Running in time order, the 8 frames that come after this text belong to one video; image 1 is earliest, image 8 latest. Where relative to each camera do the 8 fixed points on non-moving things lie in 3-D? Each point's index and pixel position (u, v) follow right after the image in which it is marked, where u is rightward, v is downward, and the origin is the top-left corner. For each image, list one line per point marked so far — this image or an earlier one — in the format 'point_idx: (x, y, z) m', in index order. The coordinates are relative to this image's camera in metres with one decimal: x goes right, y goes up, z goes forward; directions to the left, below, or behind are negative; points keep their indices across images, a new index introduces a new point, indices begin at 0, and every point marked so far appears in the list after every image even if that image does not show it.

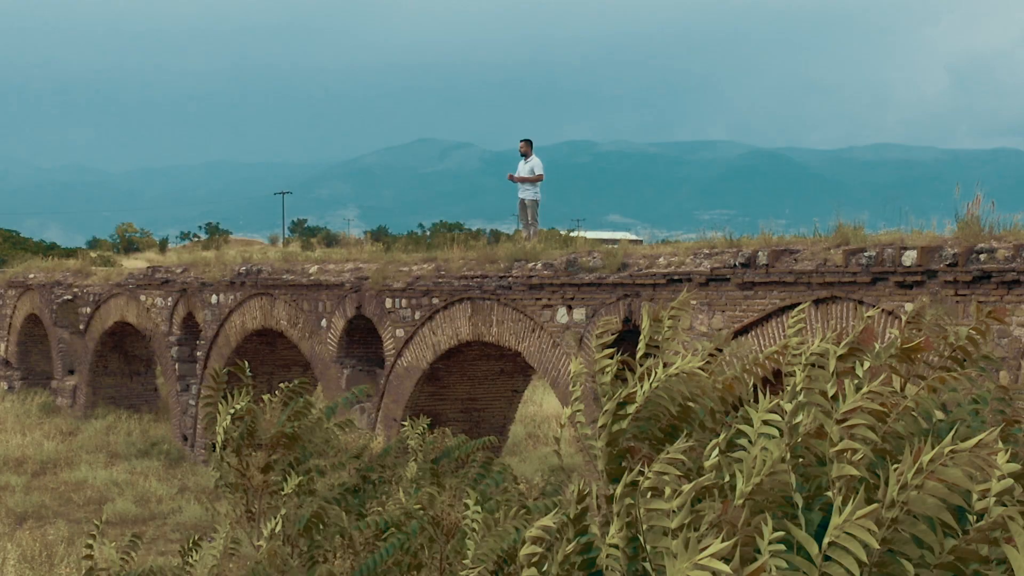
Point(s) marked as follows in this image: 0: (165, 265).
0: (-2.9, +0.2, +16.0) m
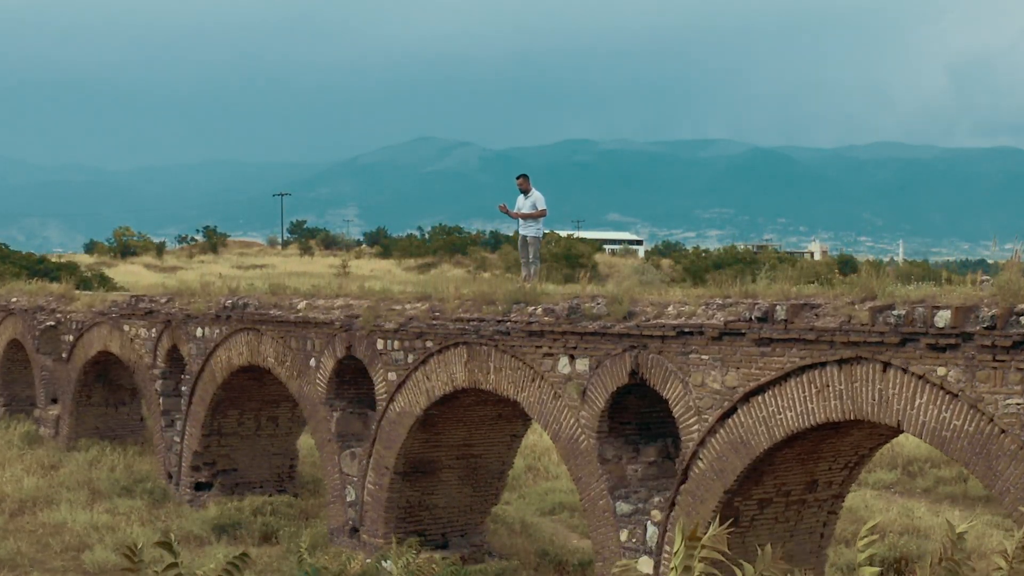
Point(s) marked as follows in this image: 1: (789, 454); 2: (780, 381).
0: (-2.9, 0.0, +15.4) m
1: (+1.2, -0.7, +8.5) m
2: (+1.1, -0.4, +8.2) m
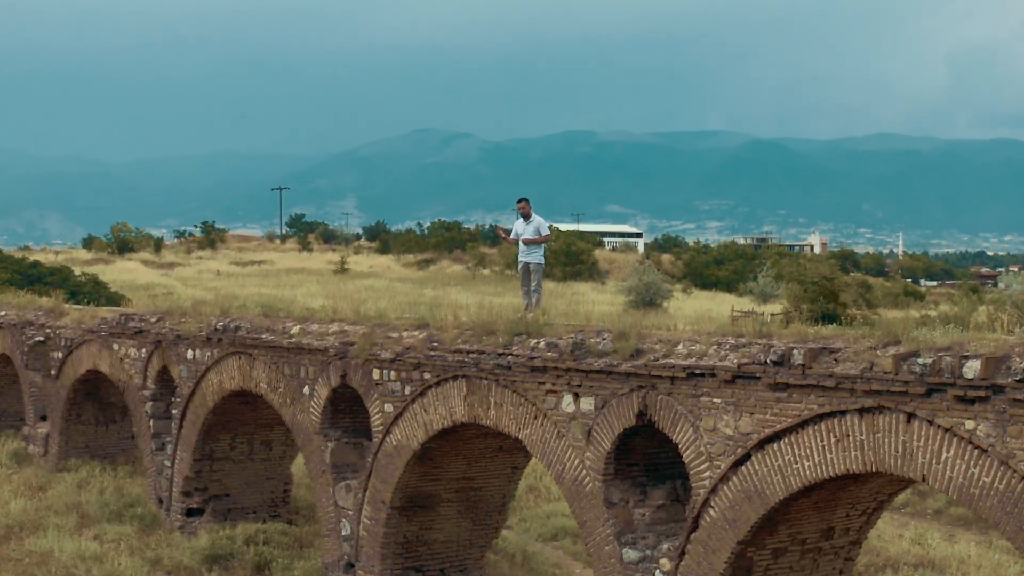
0: (-2.9, -0.2, +15.0) m
1: (+1.2, -0.9, +8.1) m
2: (+1.2, -0.6, +7.7) m
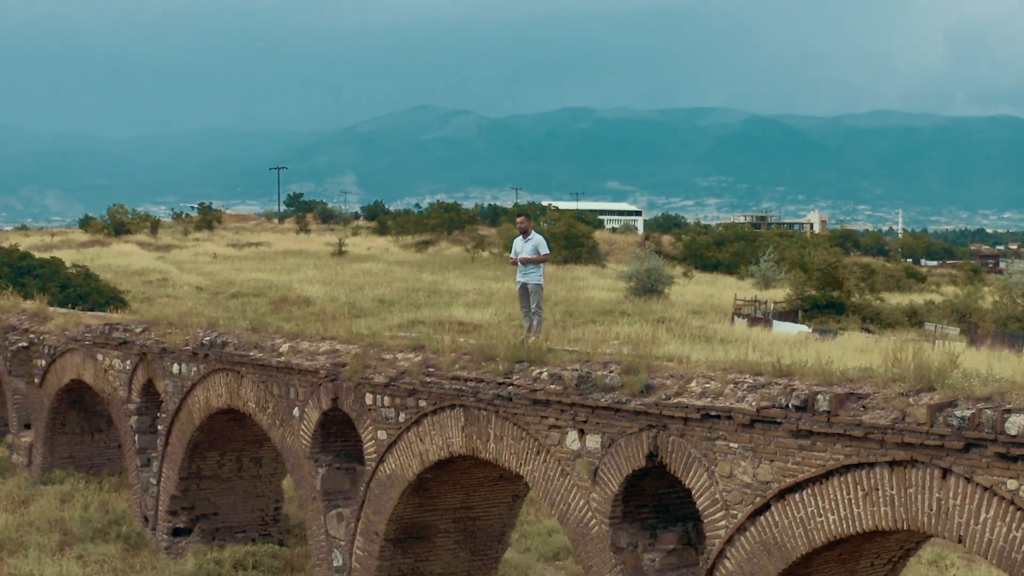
0: (-2.9, -0.2, +14.4) m
1: (+1.2, -1.1, +7.5) m
2: (+1.2, -0.7, +7.1) m
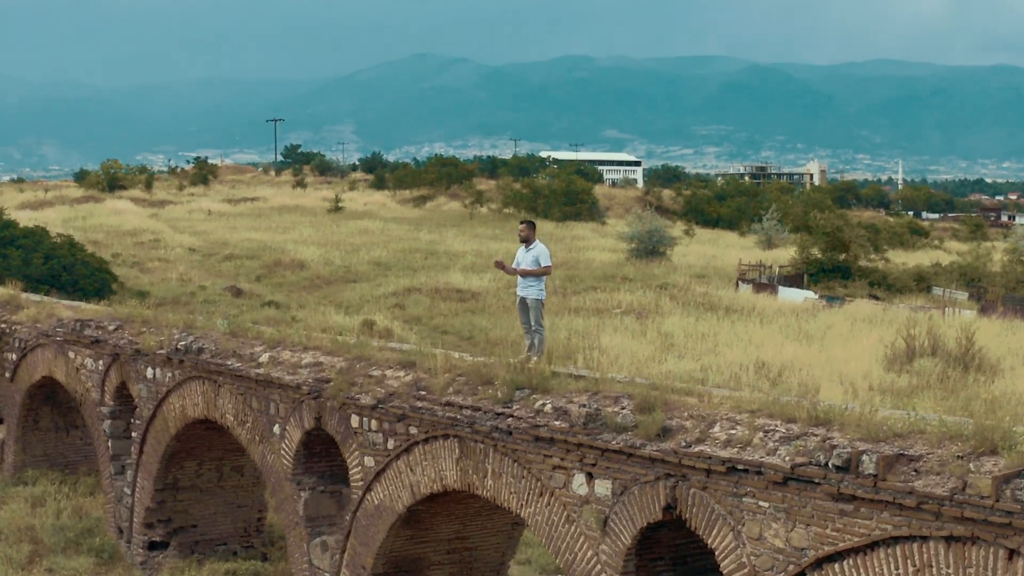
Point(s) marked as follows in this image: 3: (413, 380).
0: (-2.9, -0.2, +13.5) m
1: (+1.2, -1.2, +6.6) m
2: (+1.2, -0.9, +6.3) m
3: (-0.5, -0.4, +9.2) m
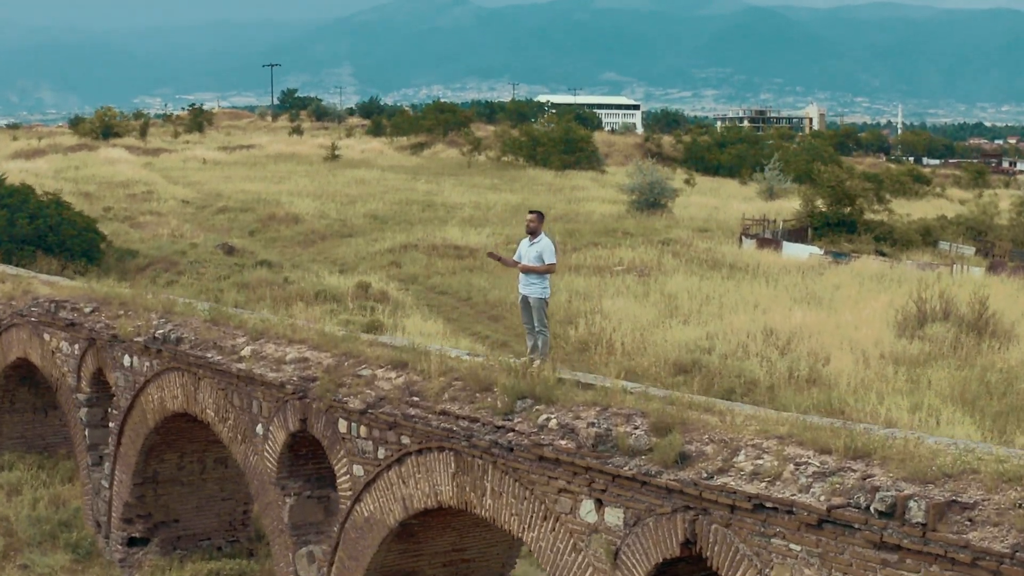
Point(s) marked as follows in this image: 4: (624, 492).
0: (-2.9, -0.1, +12.7) m
1: (+1.2, -1.2, +5.9) m
2: (+1.2, -0.9, +5.6) m
3: (-0.5, -0.4, +8.5) m
4: (+0.4, -0.7, +6.8) m
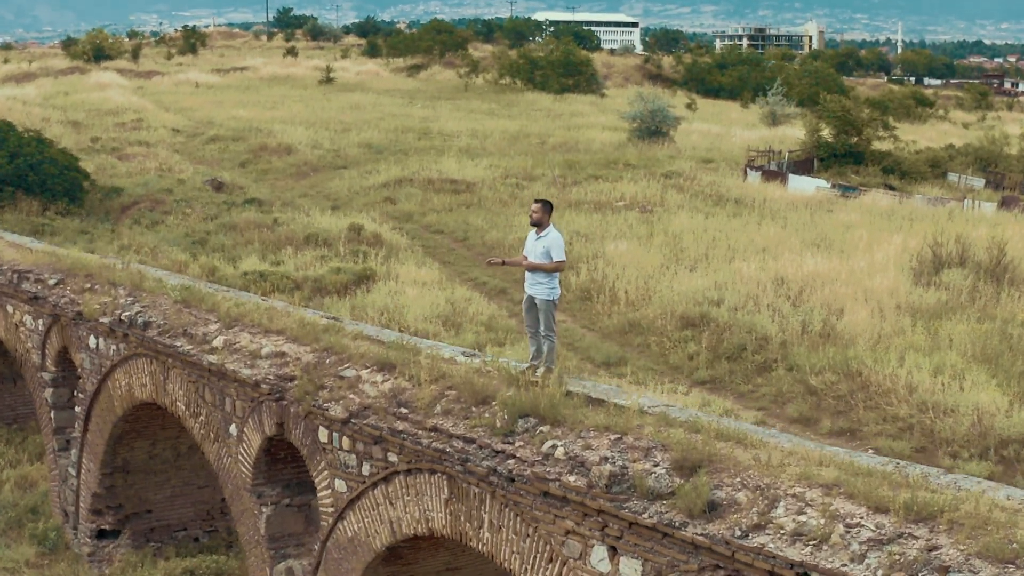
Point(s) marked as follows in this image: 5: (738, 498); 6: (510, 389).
0: (-2.9, +0.1, +11.8) m
1: (+1.3, -1.3, +5.0) m
2: (+1.2, -1.0, +4.7) m
3: (-0.5, -0.4, +7.6) m
4: (+0.4, -0.8, +5.9) m
5: (+0.7, -0.6, +5.7) m
6: (0.0, -0.3, +7.2) m
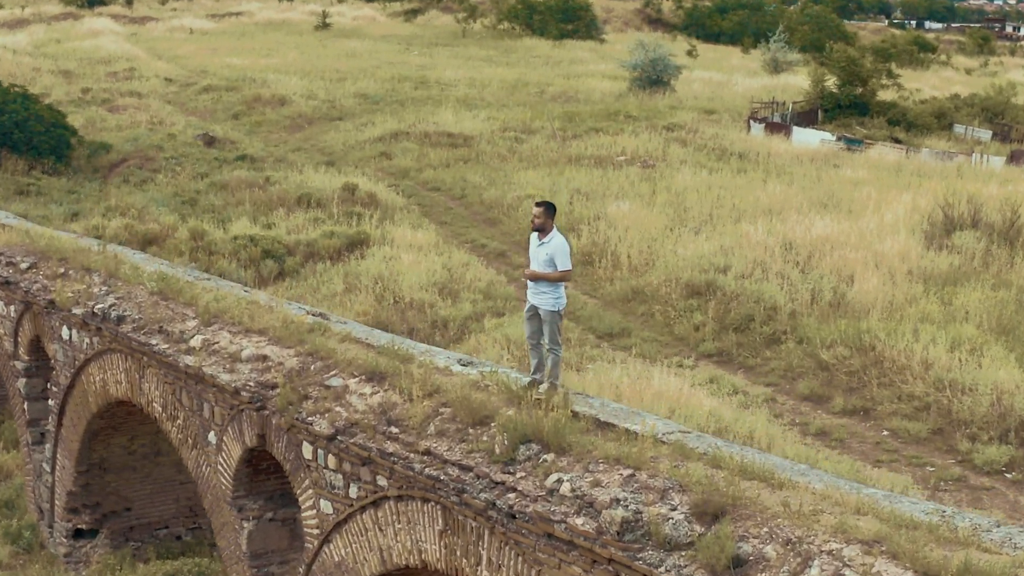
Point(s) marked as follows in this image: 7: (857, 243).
0: (-2.9, +0.2, +11.2) m
1: (+1.3, -1.4, +4.4) m
2: (+1.2, -1.1, +4.1) m
3: (-0.5, -0.4, +7.0) m
4: (+0.4, -0.9, +5.3) m
5: (+0.7, -0.7, +5.1) m
6: (0.0, -0.4, +6.6) m
7: (+3.6, +0.5, +19.7) m
